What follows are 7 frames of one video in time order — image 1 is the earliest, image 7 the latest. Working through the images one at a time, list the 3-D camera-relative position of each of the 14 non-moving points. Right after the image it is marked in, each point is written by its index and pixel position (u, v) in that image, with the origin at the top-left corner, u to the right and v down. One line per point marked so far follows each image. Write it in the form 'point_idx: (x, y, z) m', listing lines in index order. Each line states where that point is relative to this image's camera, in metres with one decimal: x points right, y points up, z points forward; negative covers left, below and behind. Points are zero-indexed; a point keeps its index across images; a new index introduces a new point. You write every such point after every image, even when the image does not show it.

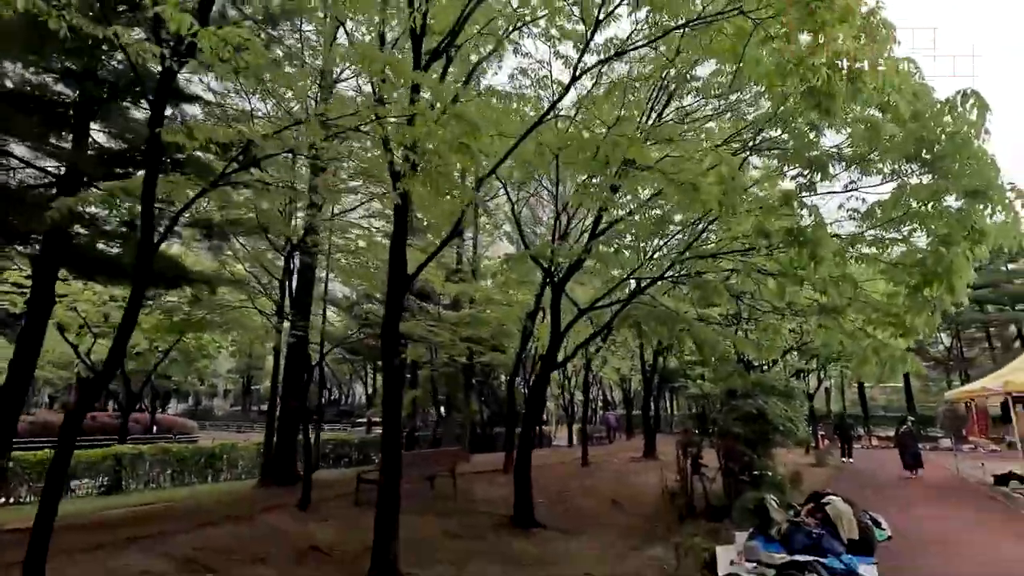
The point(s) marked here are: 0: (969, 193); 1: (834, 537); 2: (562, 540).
0: (+5.7, +1.2, +6.6) m
1: (+5.2, -4.0, +8.5) m
2: (+0.9, -4.5, +9.5) m
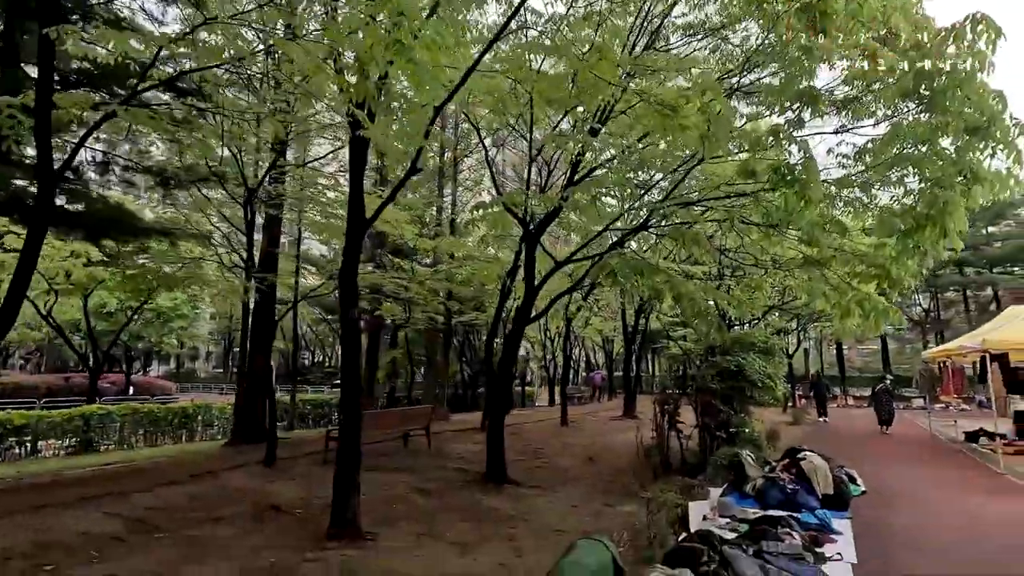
0: (+5.3, +1.8, +6.1) m
1: (+4.7, -3.2, +8.4) m
2: (+0.4, -3.6, +9.2) m
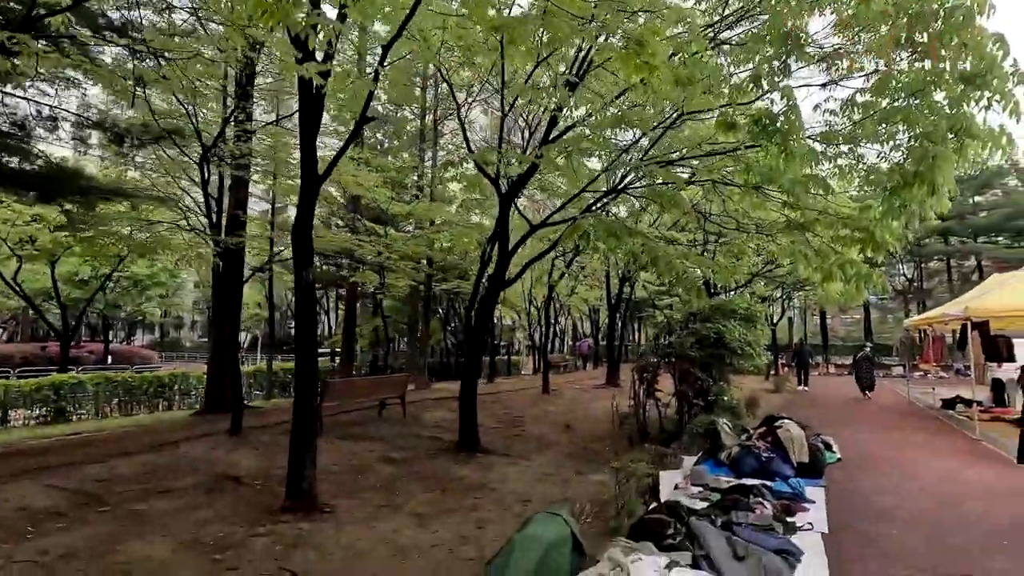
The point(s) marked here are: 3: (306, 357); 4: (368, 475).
0: (+4.9, +2.2, +5.7) m
1: (+4.2, -2.7, +8.3) m
2: (-0.1, -3.0, +9.0) m
3: (-2.6, -0.9, +6.6) m
4: (-2.2, -2.9, +8.3) m
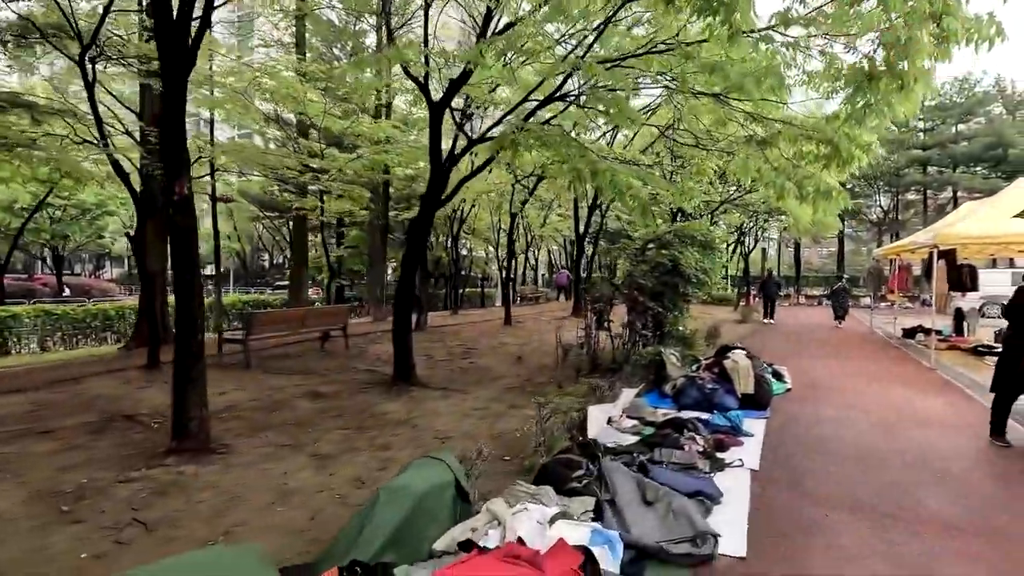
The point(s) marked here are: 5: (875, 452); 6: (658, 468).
0: (+3.9, +3.0, +4.7) m
1: (+3.2, -1.5, +7.8) m
2: (-1.2, -1.8, +8.5) m
3: (-3.5, 0.0, +5.7) m
4: (-3.3, -1.8, +7.7) m
5: (+4.3, -2.0, +6.3) m
6: (+1.3, -1.6, +4.7) m
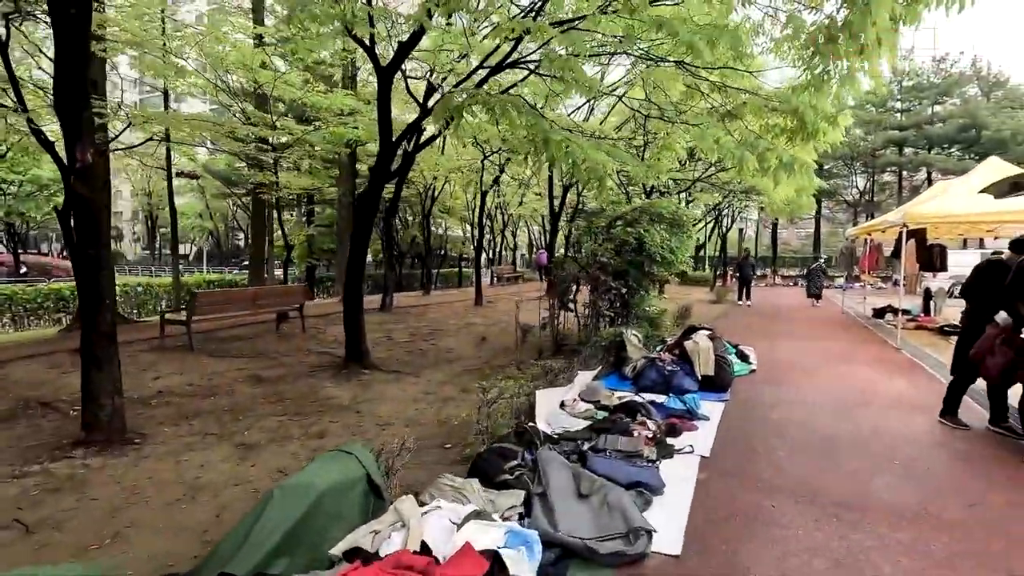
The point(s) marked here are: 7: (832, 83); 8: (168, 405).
0: (+3.3, +3.2, +4.3) m
1: (+2.5, -1.2, +7.6) m
2: (-1.9, -1.4, +8.1) m
3: (-4.1, +0.3, +5.2) m
4: (-3.9, -1.5, +7.3) m
5: (+3.7, -1.7, +6.1) m
6: (+0.7, -1.4, +4.4) m
7: (+3.5, +2.3, +5.8) m
8: (-4.4, -1.5, +6.8) m
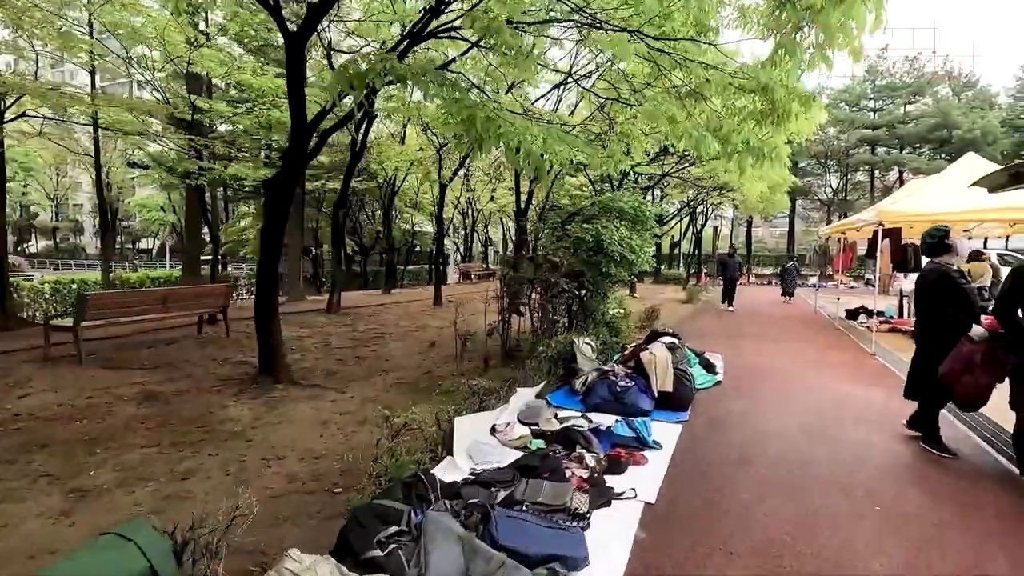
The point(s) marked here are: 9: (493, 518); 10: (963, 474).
0: (+2.6, +3.1, +3.4) m
1: (+1.6, -1.3, +6.7) m
2: (-2.8, -1.5, +7.0) m
3: (-4.9, +0.2, +4.0) m
4: (-4.8, -1.5, +6.1) m
5: (+2.9, -1.8, +5.2) m
6: (0.0, -1.5, +3.5) m
7: (+2.7, +2.2, +4.9) m
8: (-5.2, -1.5, +5.6) m
9: (-0.1, -1.5, +3.4) m
10: (+4.4, -1.8, +5.1) m
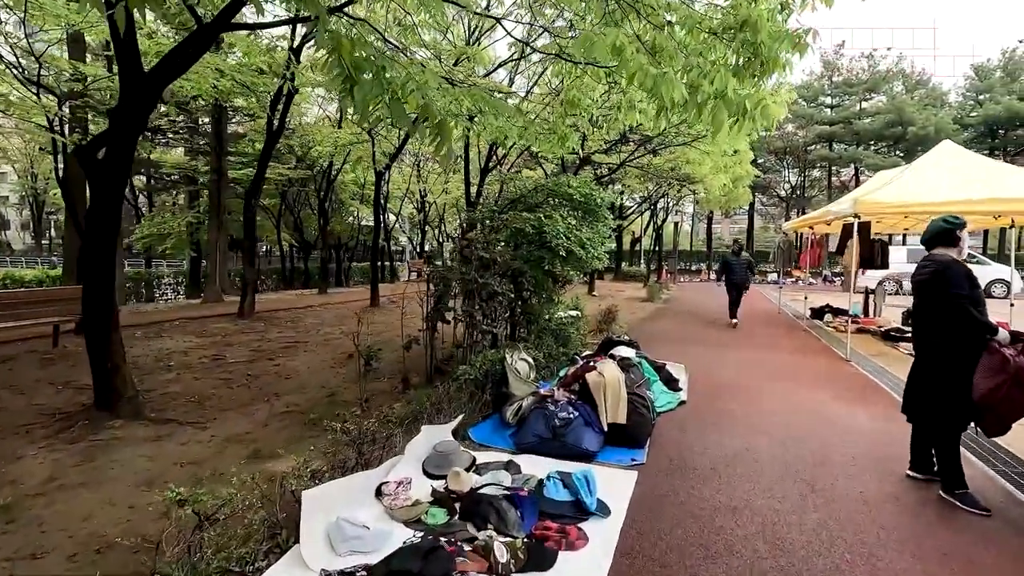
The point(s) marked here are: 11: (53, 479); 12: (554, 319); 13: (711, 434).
0: (+1.9, +3.1, +2.0) m
1: (+0.7, -1.3, +5.2) m
2: (-3.7, -1.5, +5.3) m
3: (-5.6, +0.1, +2.1) m
4: (-5.6, -1.6, +4.2) m
5: (+2.1, -1.8, +3.8) m
6: (-0.7, -1.5, +1.9) m
7: (+1.9, +2.1, +3.5) m
8: (-6.0, -1.6, +3.6) m
9: (-0.8, -1.5, +1.8) m
10: (+3.6, -1.9, +3.8) m
11: (-3.9, -1.6, +4.4) m
12: (+0.7, -0.5, +8.2) m
13: (+2.2, -1.7, +5.9) m
